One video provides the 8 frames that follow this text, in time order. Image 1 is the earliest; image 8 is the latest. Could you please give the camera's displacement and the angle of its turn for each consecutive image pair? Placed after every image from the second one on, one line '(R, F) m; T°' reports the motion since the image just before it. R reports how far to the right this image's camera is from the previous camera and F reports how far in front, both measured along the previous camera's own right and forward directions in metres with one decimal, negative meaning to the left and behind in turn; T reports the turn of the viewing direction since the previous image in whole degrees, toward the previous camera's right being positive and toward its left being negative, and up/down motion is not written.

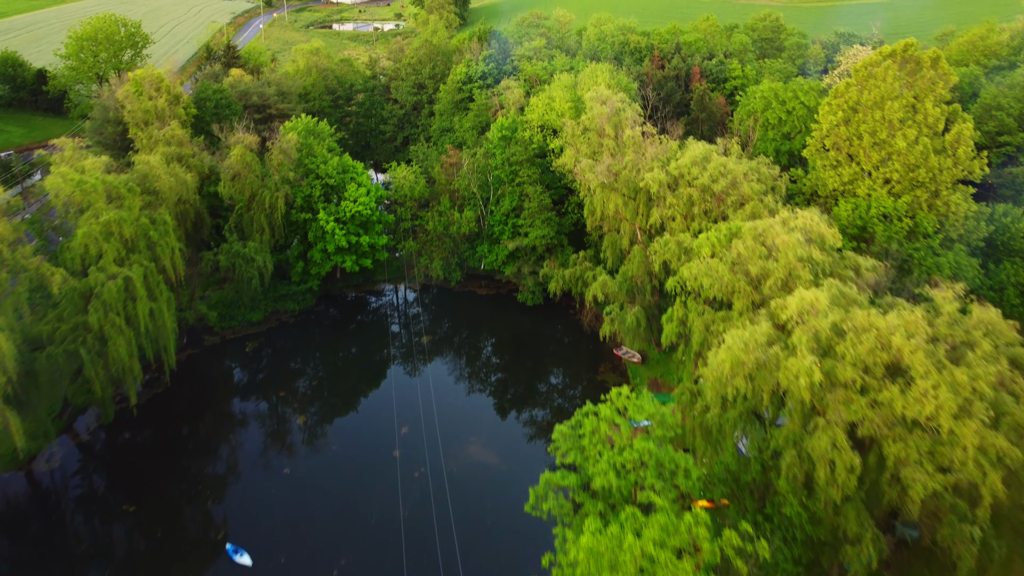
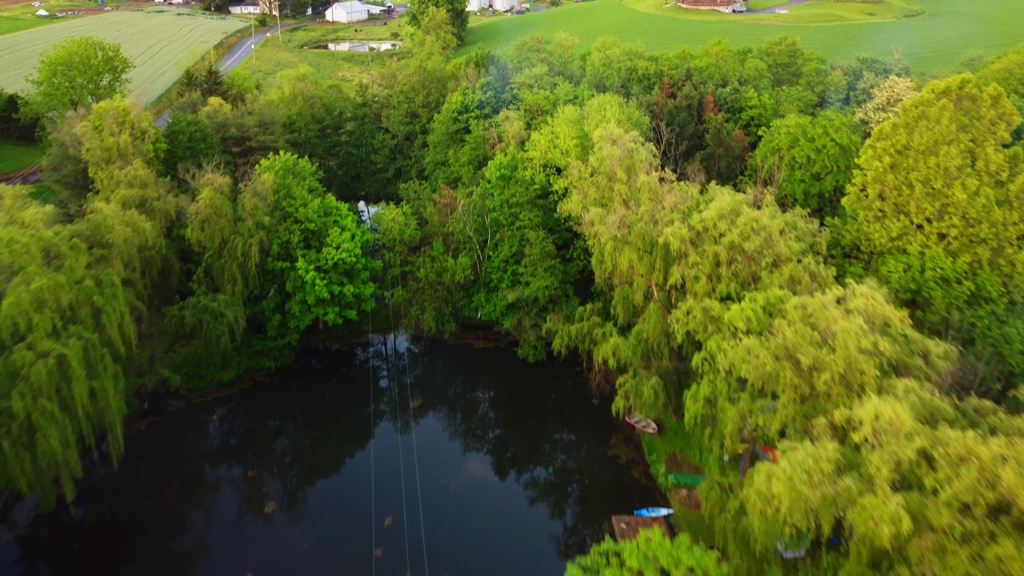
(0.0, +3.7) m; 0°
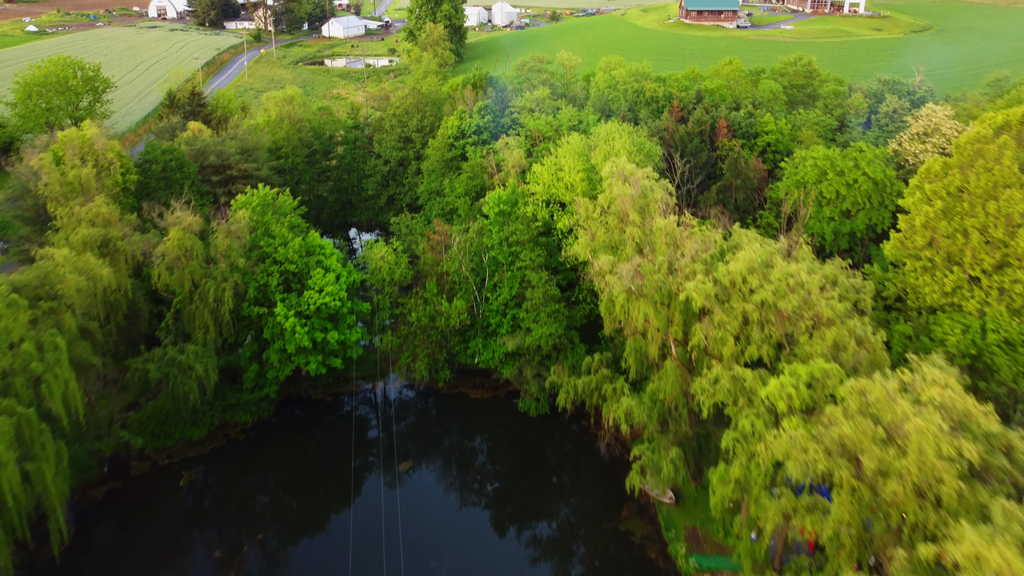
(0.0, +3.1) m; 0°
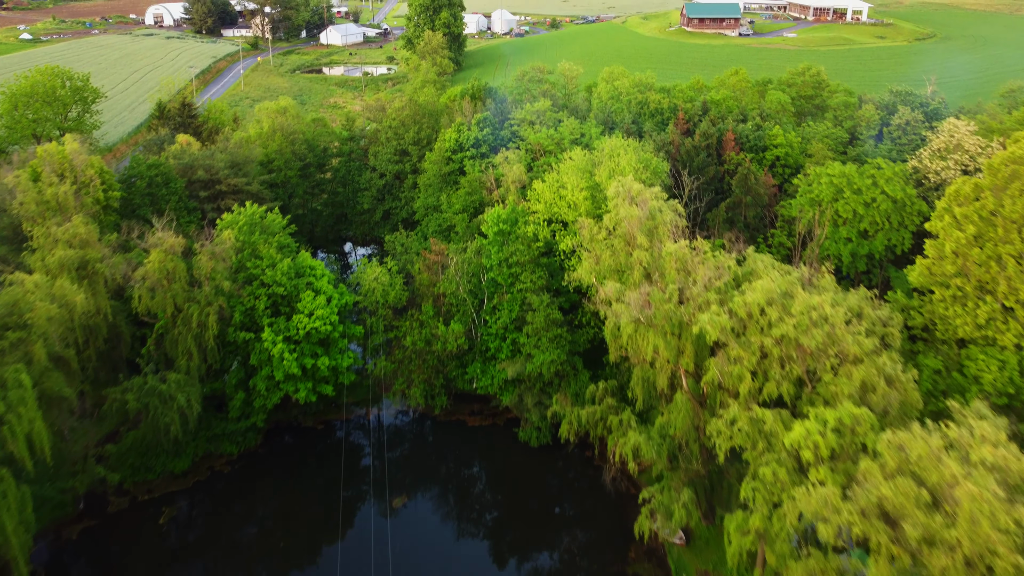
(0.0, +1.6) m; 0°
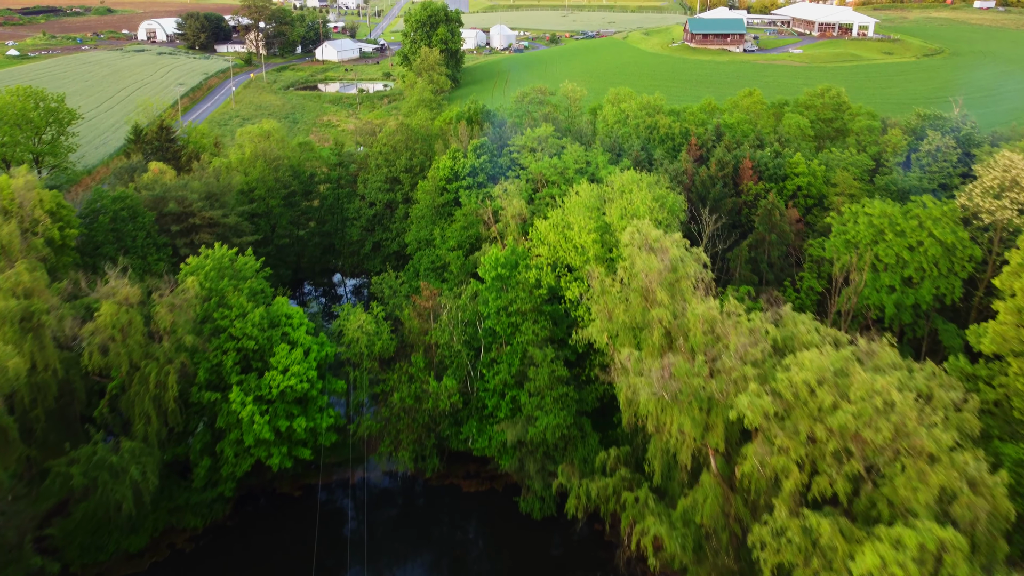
(0.0, +3.3) m; 0°
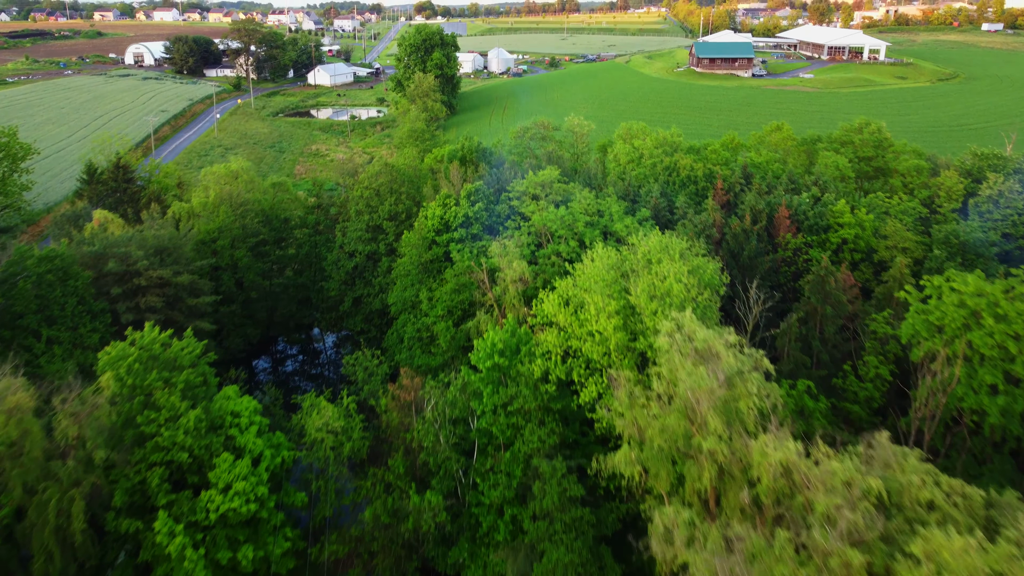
(0.0, +5.4) m; 0°
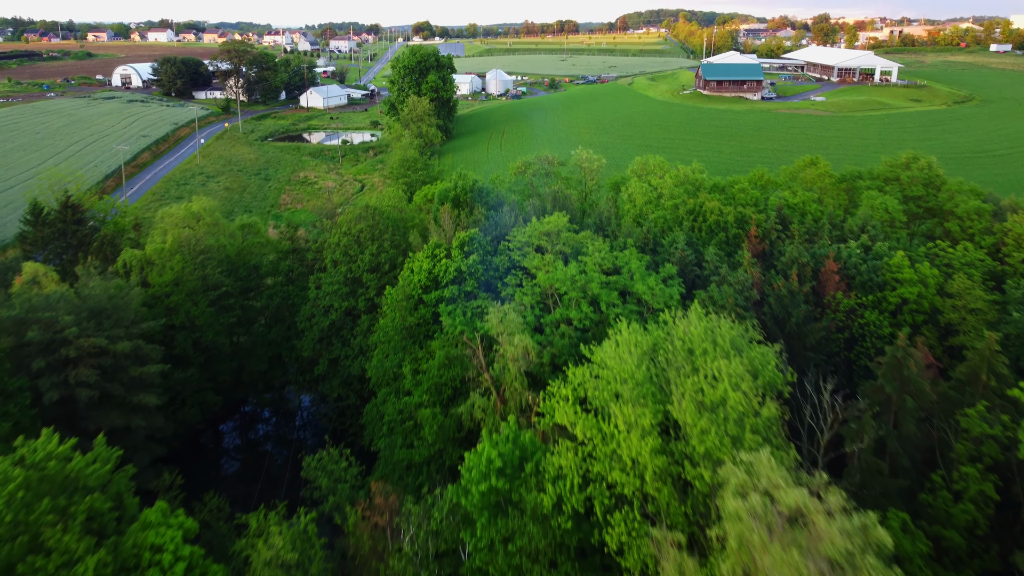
(-0.1, +5.0) m; 0°
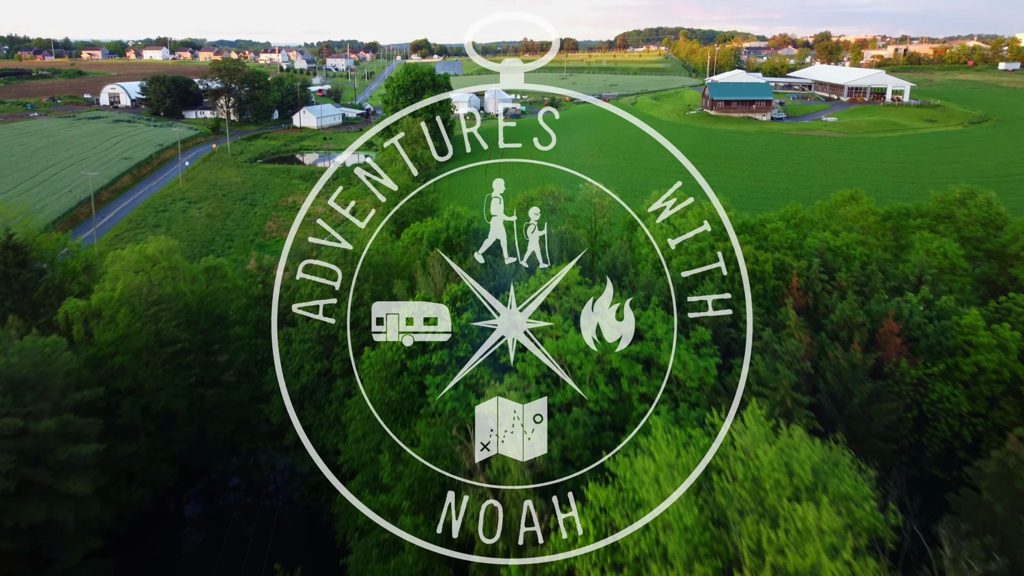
(-0.1, +4.5) m; 0°
